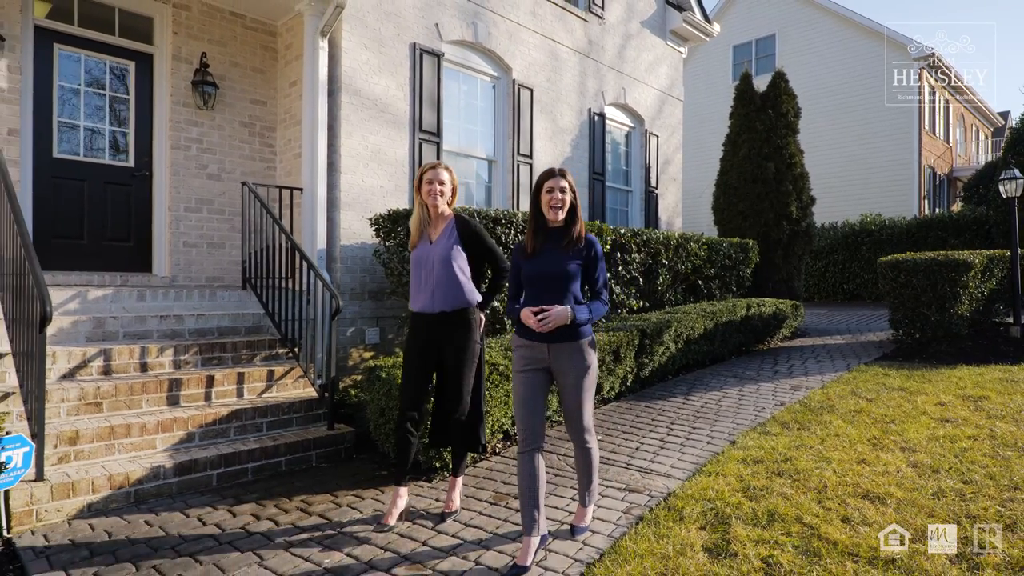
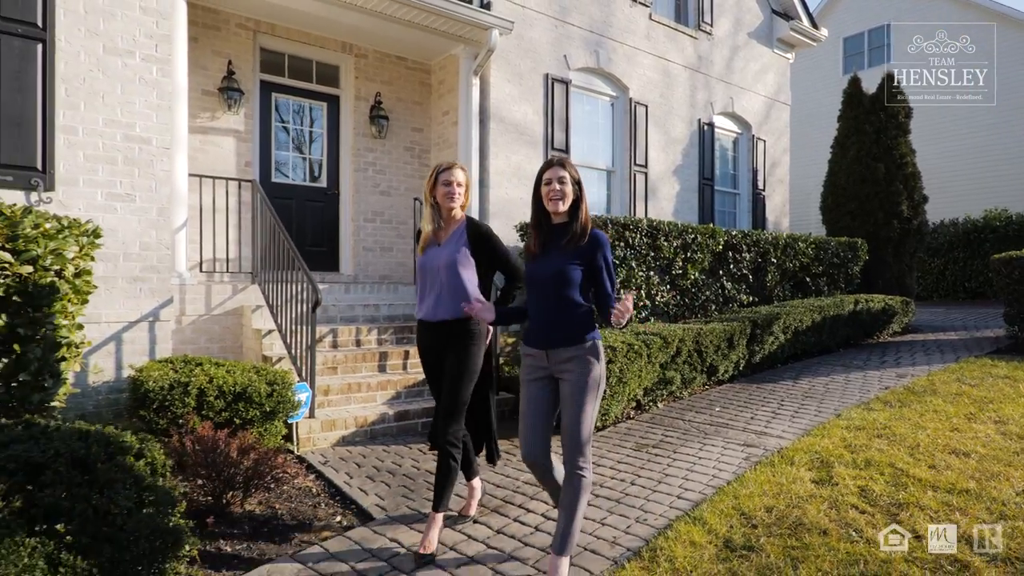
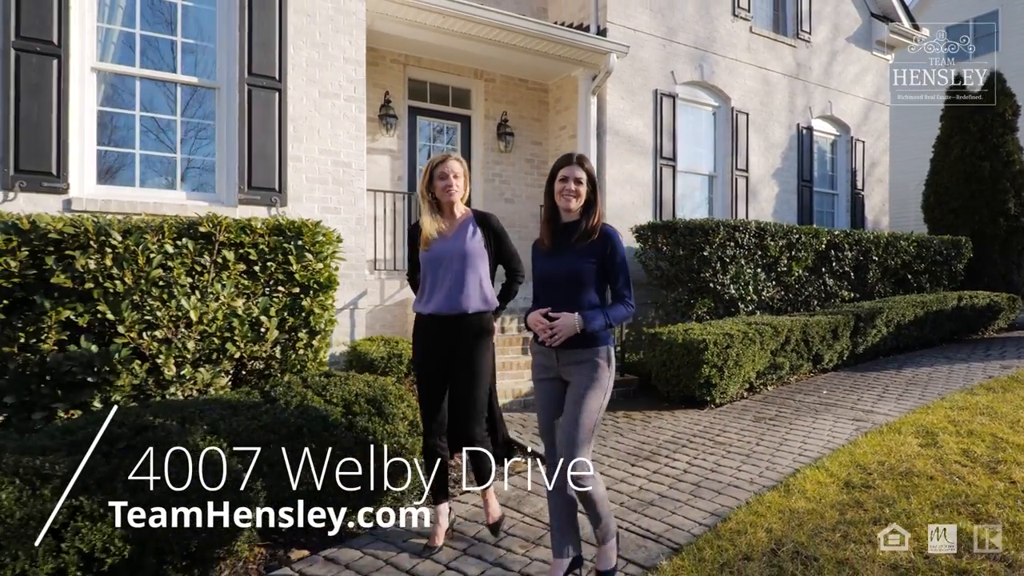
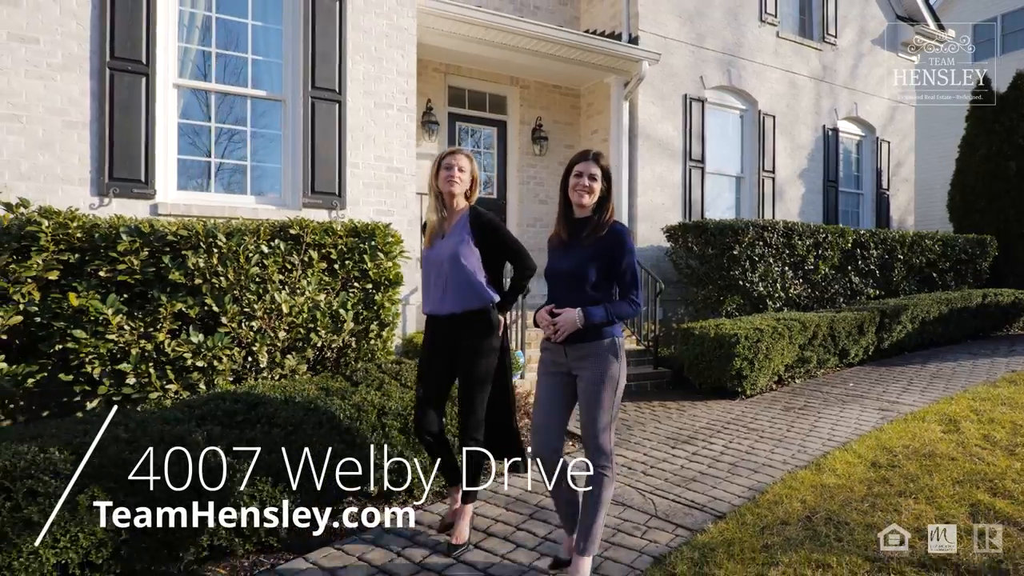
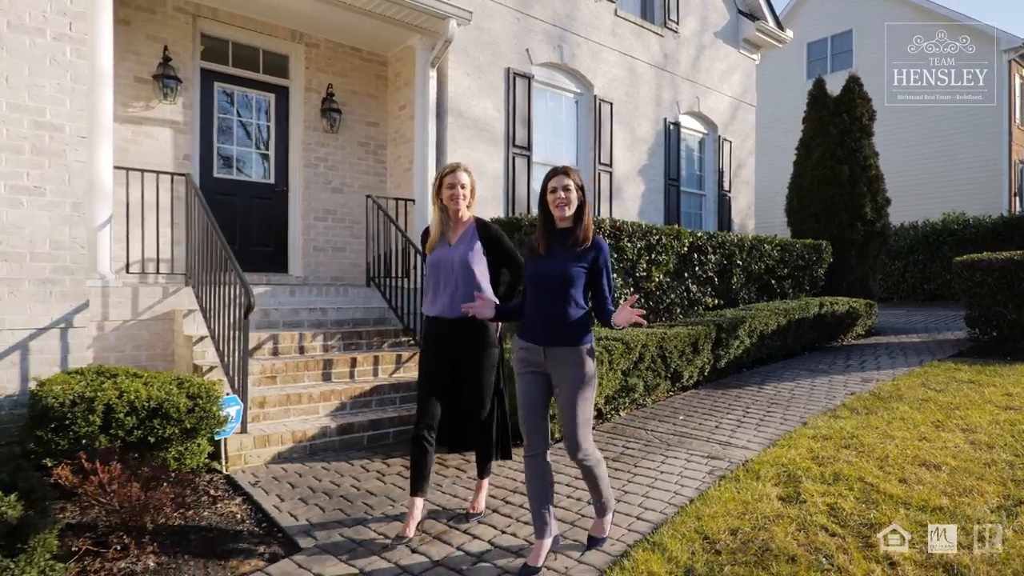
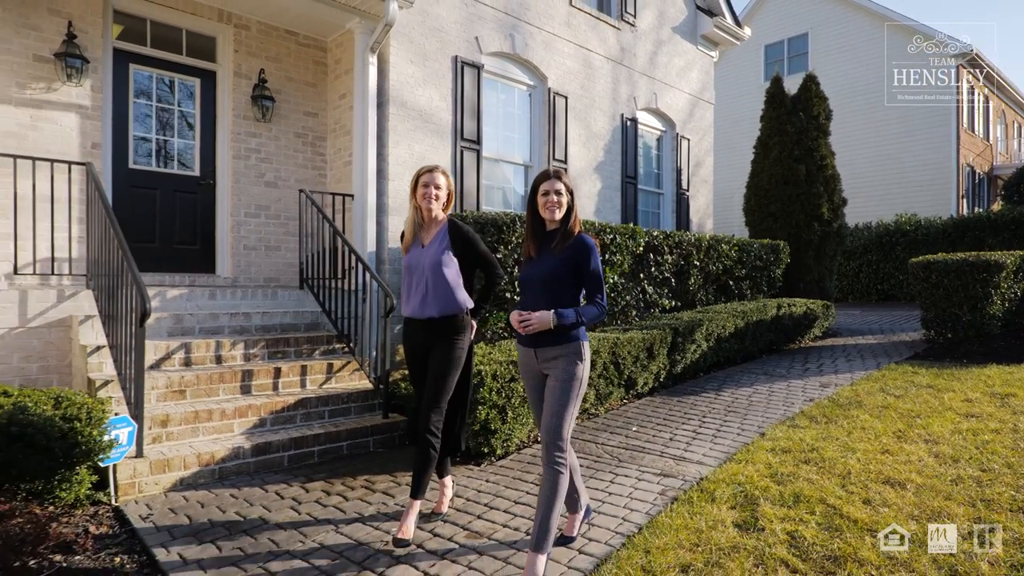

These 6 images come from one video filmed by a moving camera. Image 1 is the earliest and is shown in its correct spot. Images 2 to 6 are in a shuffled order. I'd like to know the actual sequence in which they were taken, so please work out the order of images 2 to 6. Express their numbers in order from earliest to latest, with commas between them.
6, 5, 2, 3, 4
